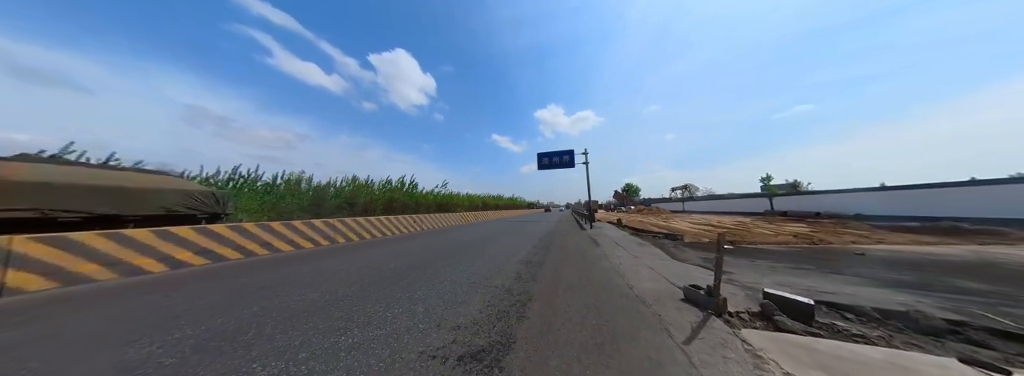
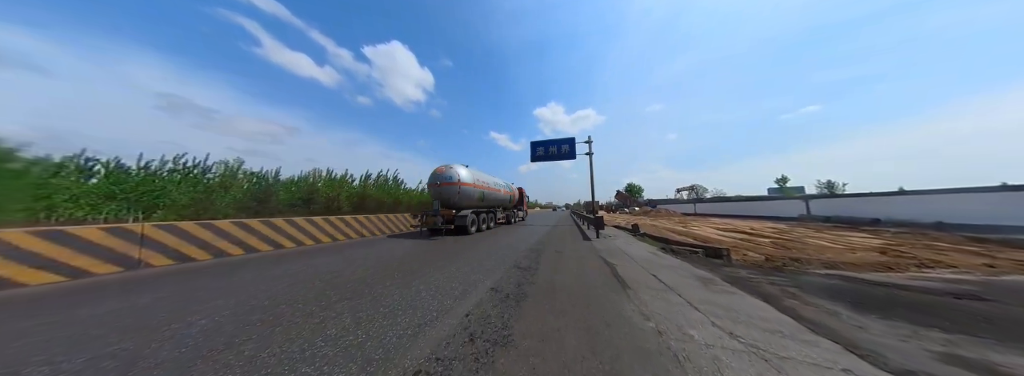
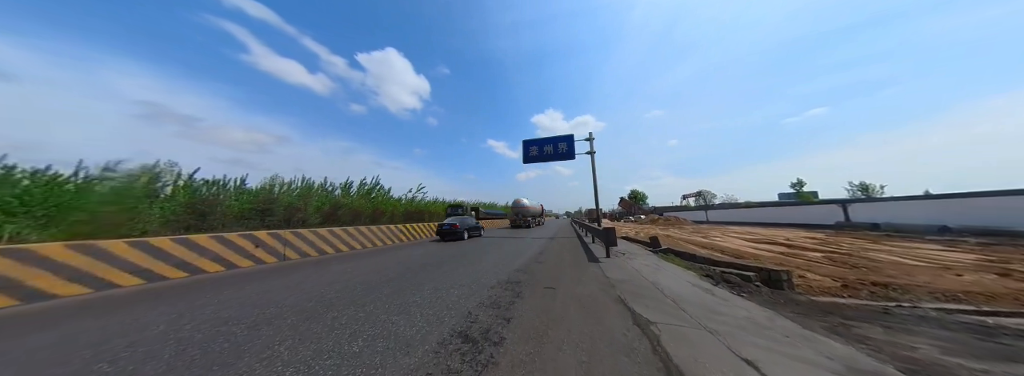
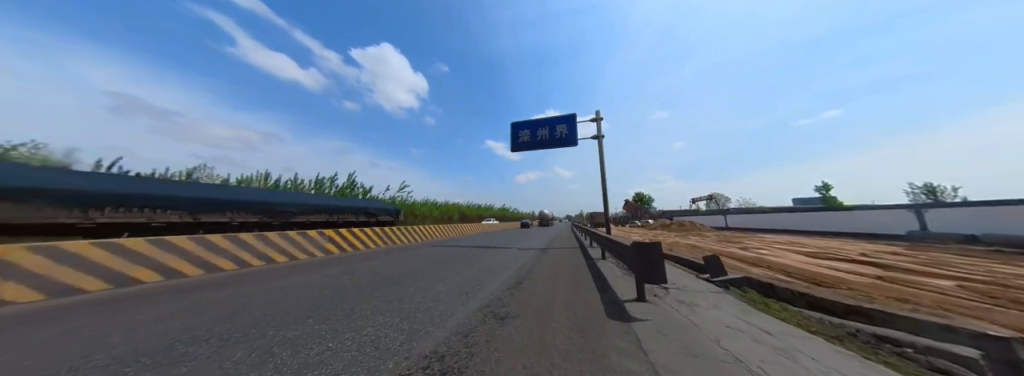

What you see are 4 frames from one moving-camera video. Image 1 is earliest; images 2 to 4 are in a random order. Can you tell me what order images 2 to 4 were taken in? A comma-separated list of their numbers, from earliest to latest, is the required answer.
2, 3, 4
